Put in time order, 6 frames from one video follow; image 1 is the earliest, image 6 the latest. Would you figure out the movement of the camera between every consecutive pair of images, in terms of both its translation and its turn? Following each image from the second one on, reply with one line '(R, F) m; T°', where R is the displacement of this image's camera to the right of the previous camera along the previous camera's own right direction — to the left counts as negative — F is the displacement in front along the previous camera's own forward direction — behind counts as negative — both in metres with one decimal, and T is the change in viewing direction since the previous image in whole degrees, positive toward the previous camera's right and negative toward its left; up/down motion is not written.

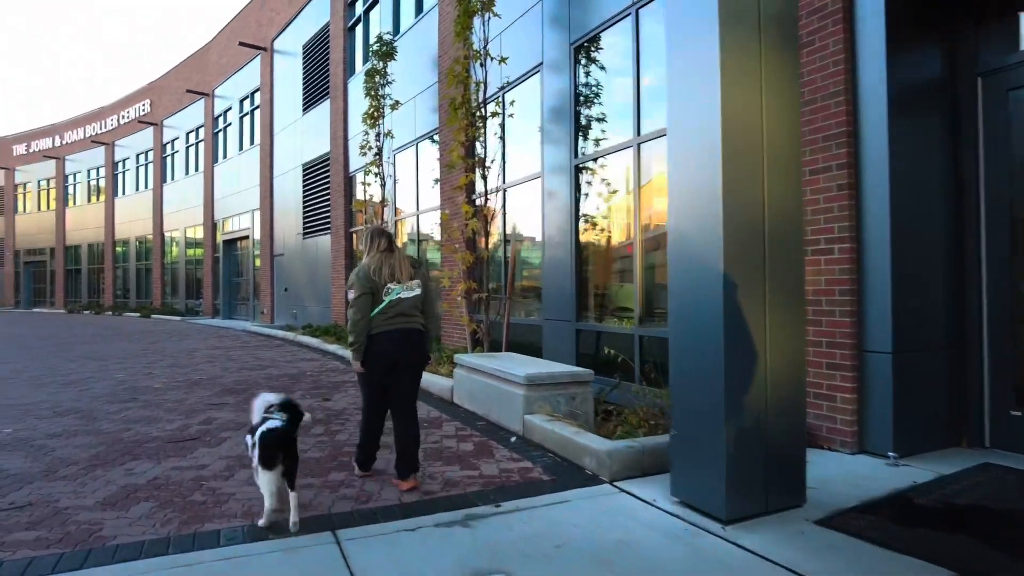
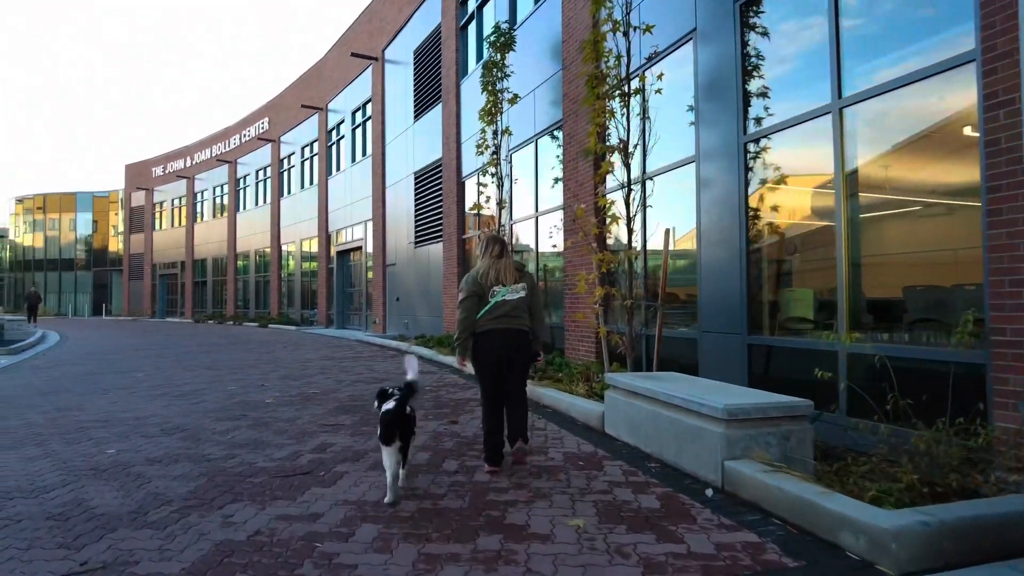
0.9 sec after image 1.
(-0.6, +1.2) m; -9°
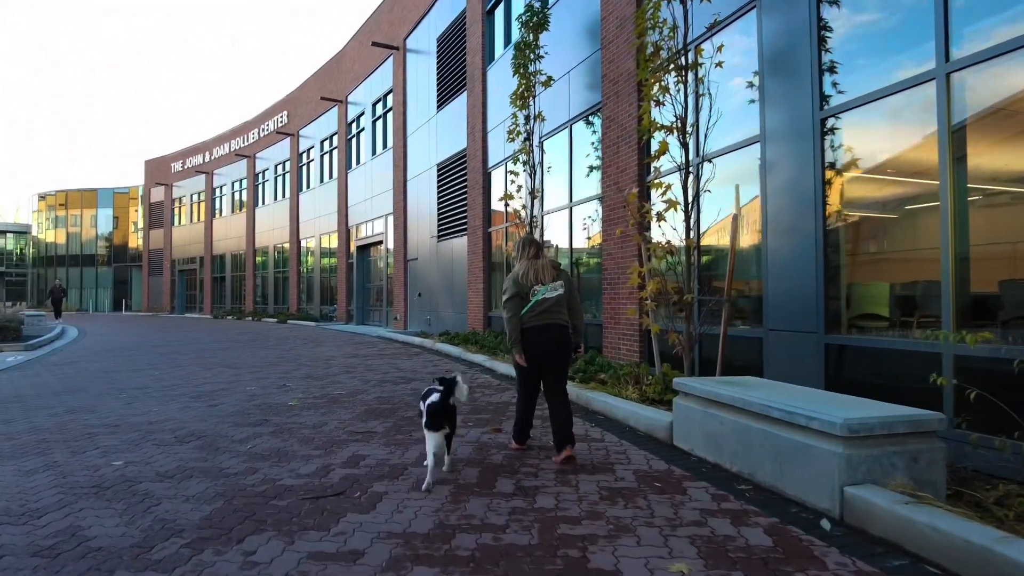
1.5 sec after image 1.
(-0.3, +0.7) m; -1°
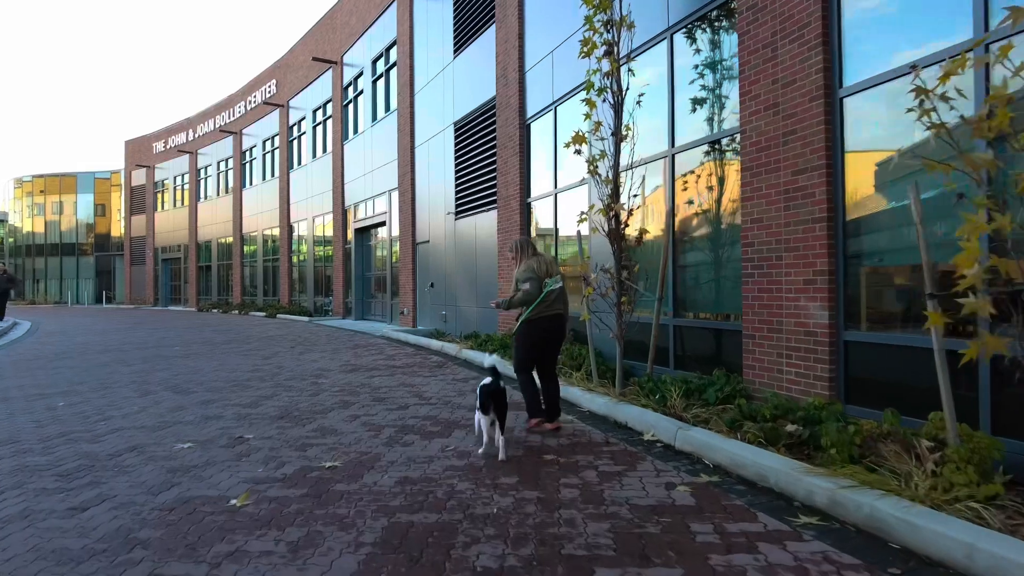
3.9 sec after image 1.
(-0.9, +3.7) m; 0°
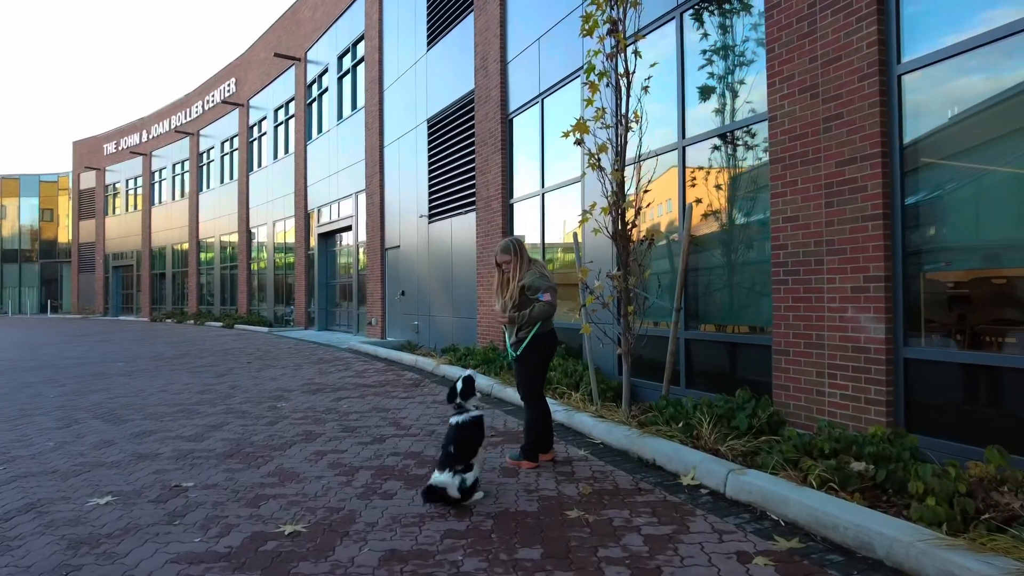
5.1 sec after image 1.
(-0.3, +1.0) m; +3°
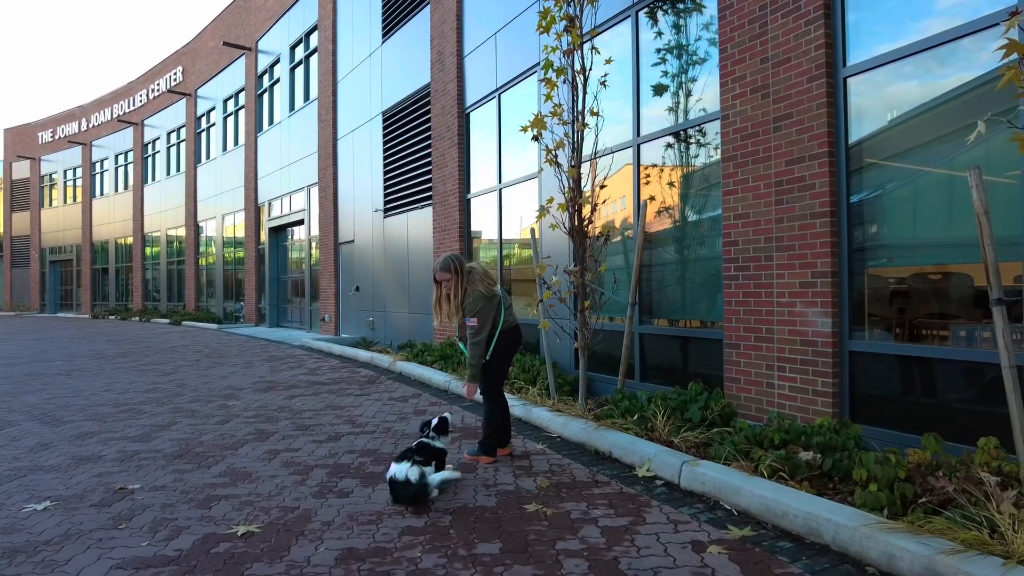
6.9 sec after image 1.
(0.0, 0.0) m; +4°
